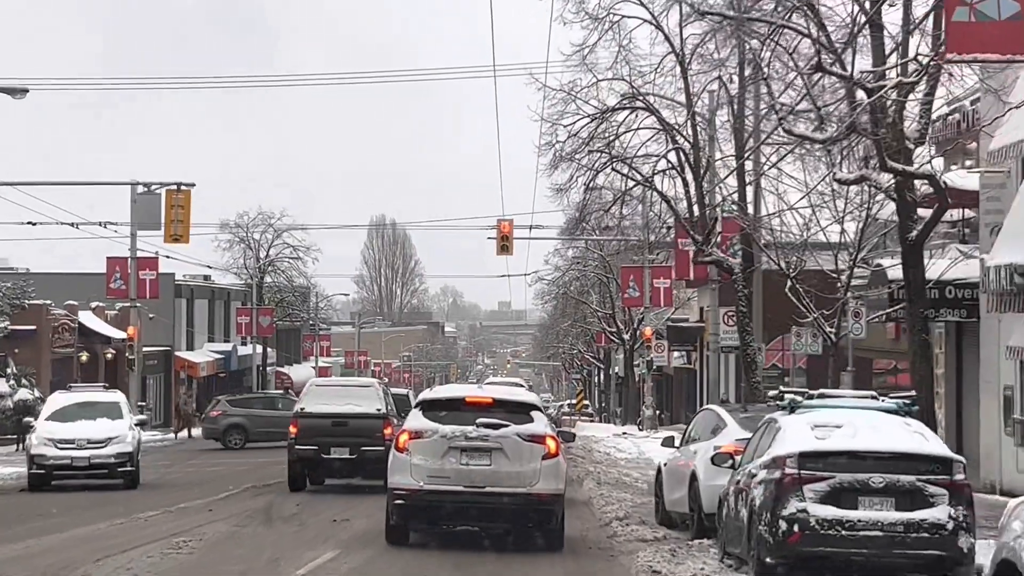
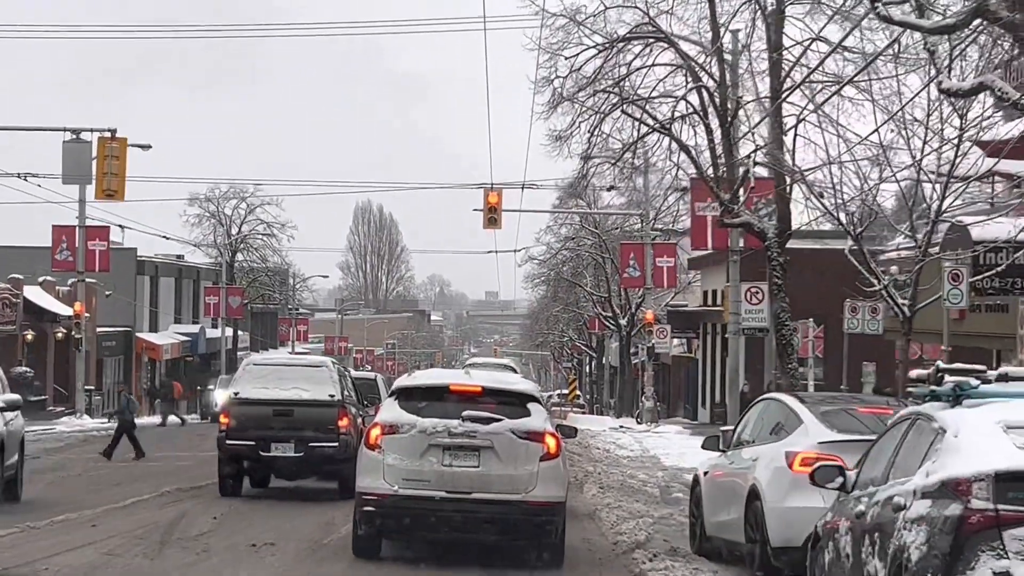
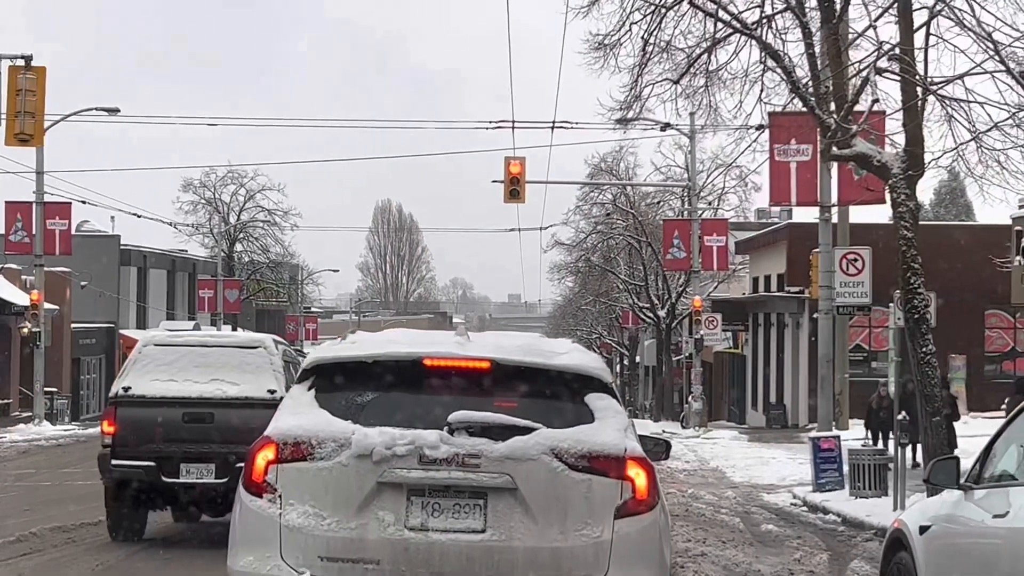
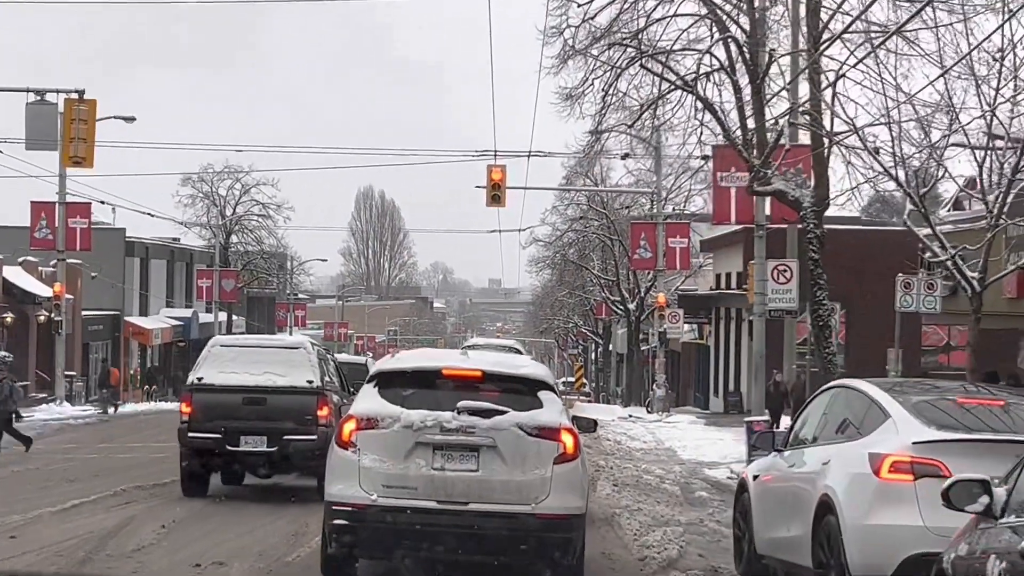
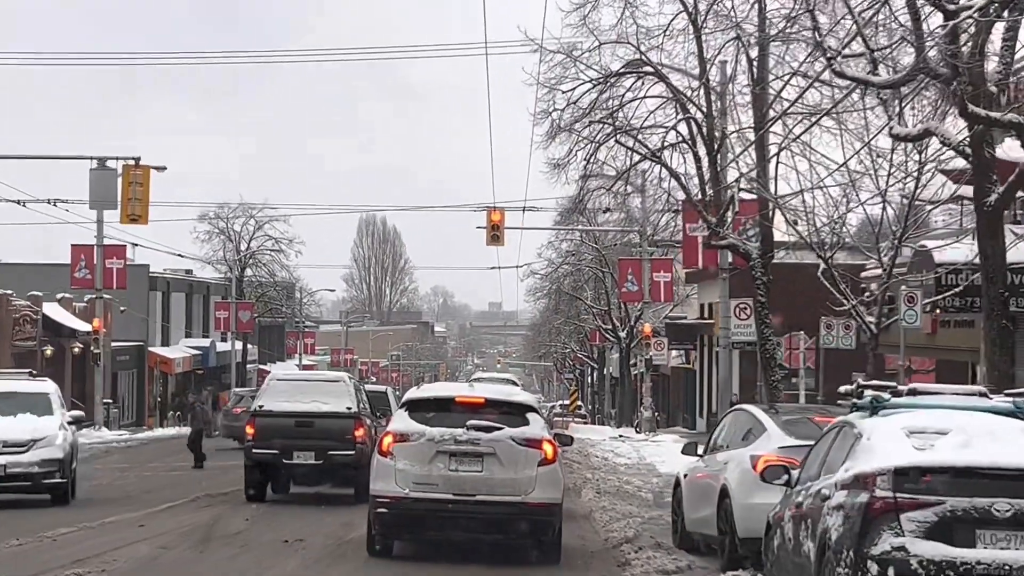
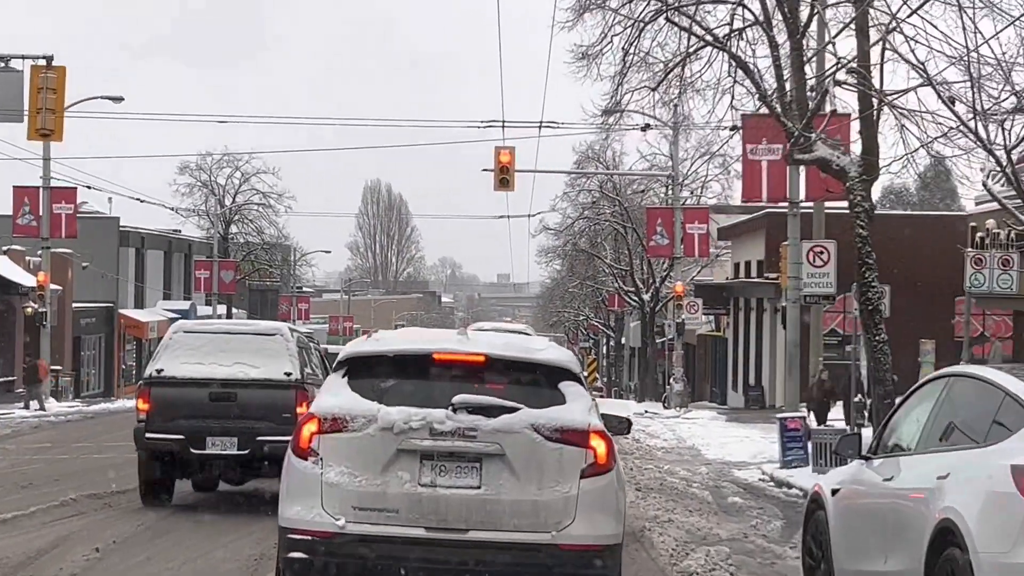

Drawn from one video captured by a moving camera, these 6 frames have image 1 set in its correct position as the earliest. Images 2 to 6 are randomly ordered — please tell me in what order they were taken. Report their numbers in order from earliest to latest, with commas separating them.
5, 2, 4, 6, 3
